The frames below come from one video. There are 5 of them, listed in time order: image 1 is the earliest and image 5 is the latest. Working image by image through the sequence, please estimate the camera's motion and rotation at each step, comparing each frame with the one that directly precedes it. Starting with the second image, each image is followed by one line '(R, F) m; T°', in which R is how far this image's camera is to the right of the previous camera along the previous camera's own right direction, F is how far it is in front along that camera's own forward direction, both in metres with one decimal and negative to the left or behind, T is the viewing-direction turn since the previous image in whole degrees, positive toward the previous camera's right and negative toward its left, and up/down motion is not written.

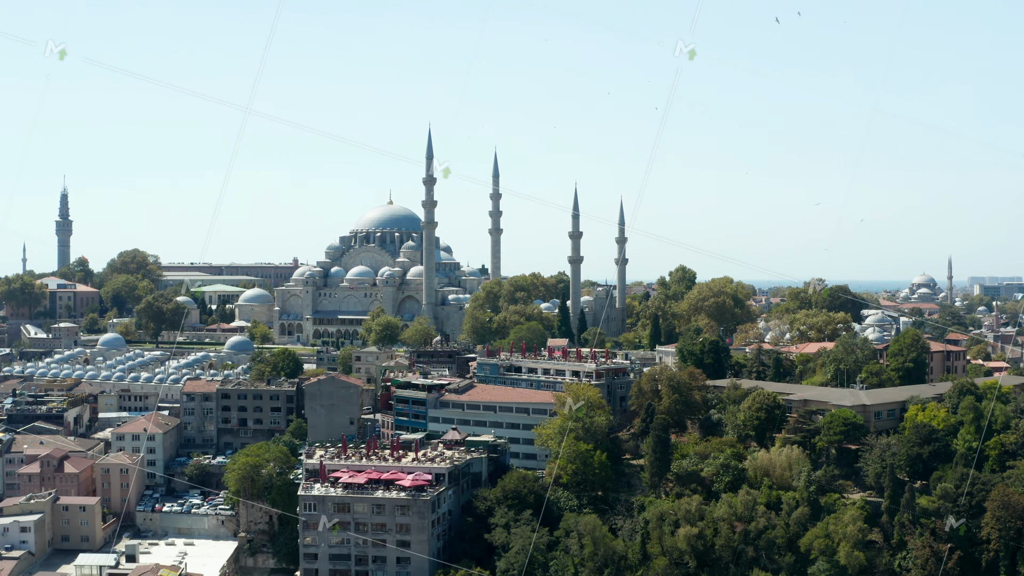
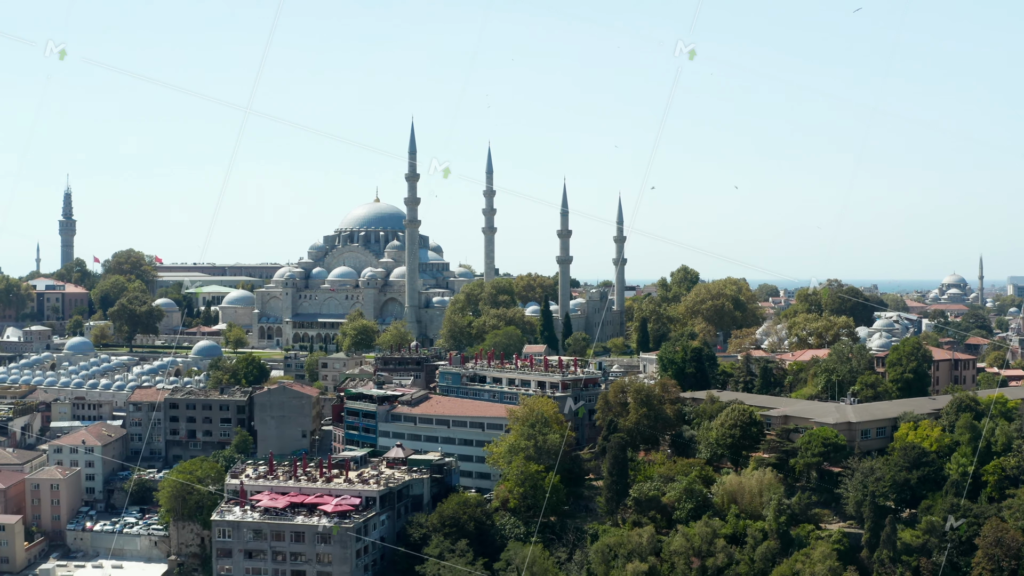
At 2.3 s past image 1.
(+1.9, +2.6) m; -2°
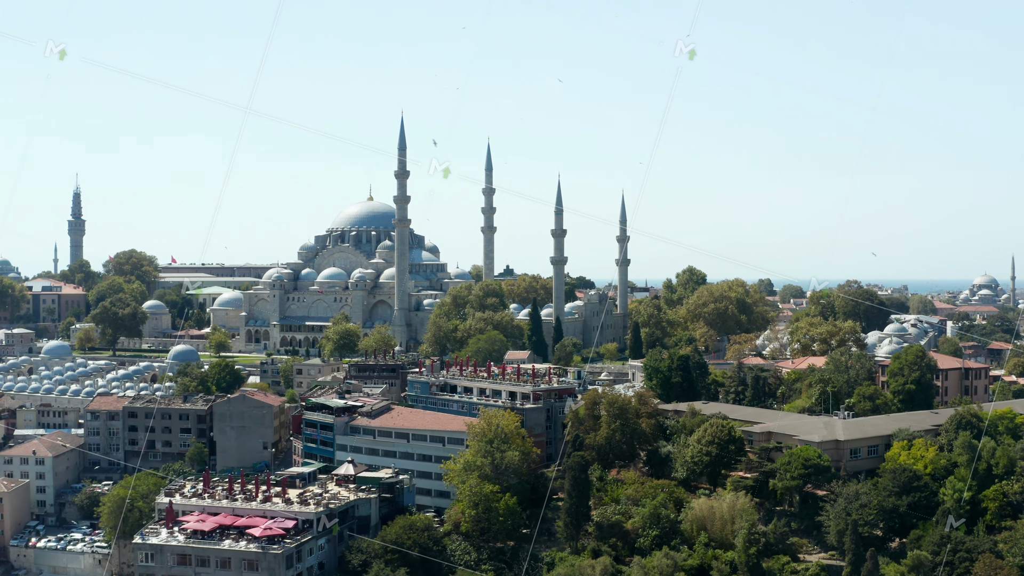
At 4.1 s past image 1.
(+1.6, +2.0) m; -2°
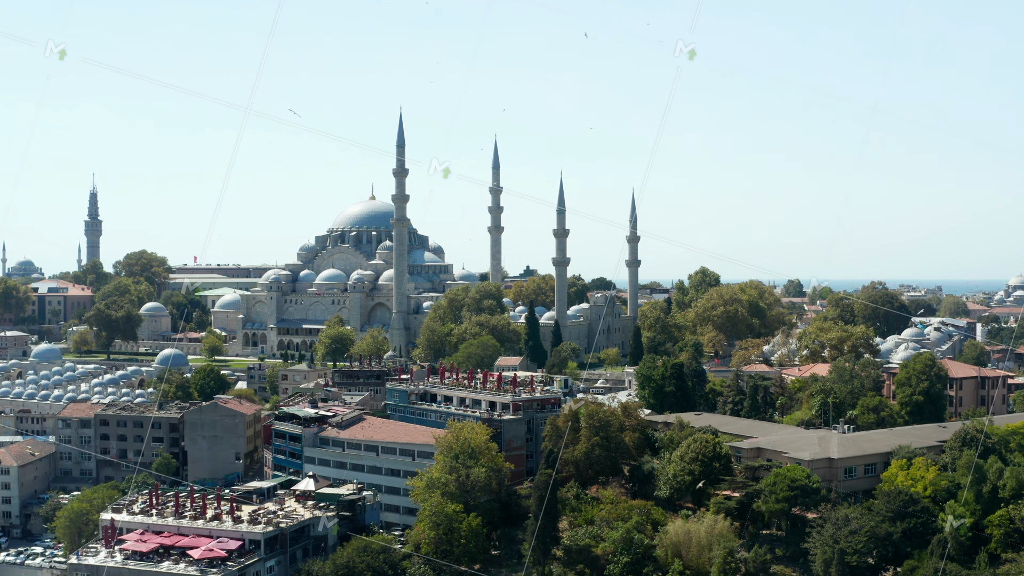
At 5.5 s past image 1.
(+1.3, +1.6) m; -2°
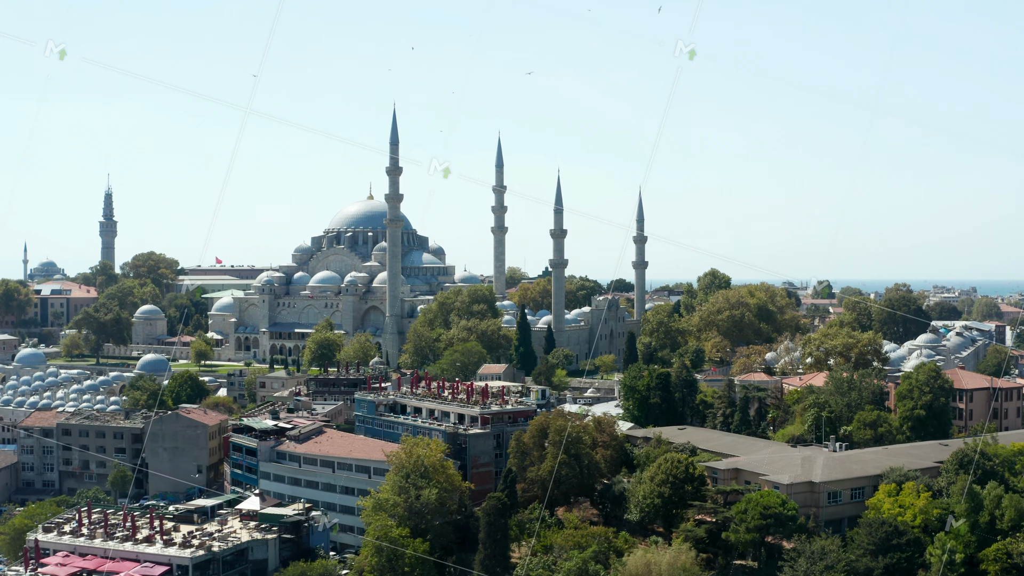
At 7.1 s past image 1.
(+1.4, +1.7) m; -2°
